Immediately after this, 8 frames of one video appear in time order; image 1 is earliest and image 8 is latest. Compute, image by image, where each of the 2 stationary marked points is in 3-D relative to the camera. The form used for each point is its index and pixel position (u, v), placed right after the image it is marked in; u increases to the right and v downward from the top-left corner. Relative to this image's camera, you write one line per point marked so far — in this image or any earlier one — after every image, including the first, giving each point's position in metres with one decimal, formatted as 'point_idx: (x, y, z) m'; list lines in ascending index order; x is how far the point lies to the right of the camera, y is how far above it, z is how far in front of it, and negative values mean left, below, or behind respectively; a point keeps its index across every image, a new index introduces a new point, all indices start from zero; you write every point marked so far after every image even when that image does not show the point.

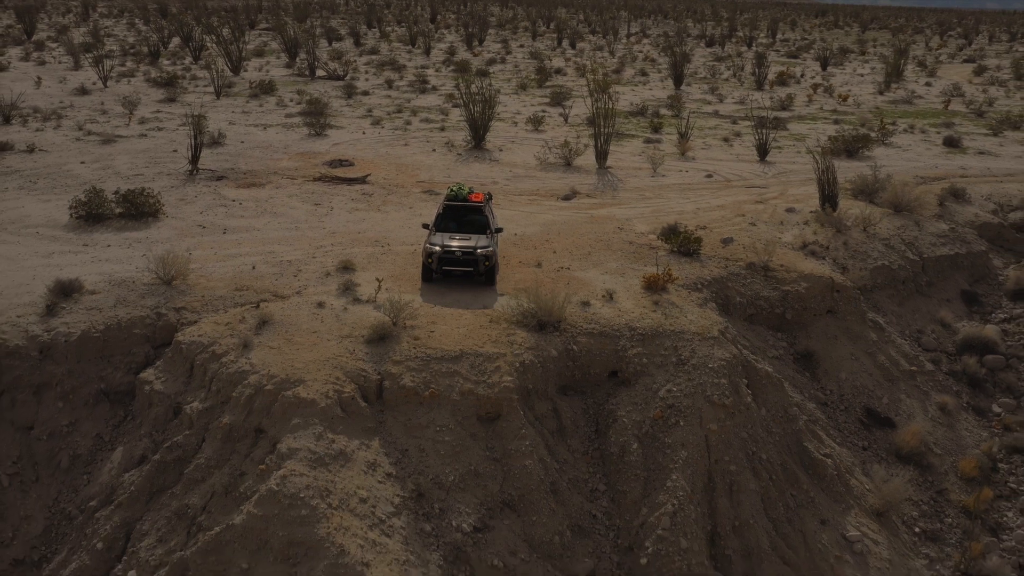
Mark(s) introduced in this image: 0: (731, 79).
0: (+3.5, +3.3, +18.5) m
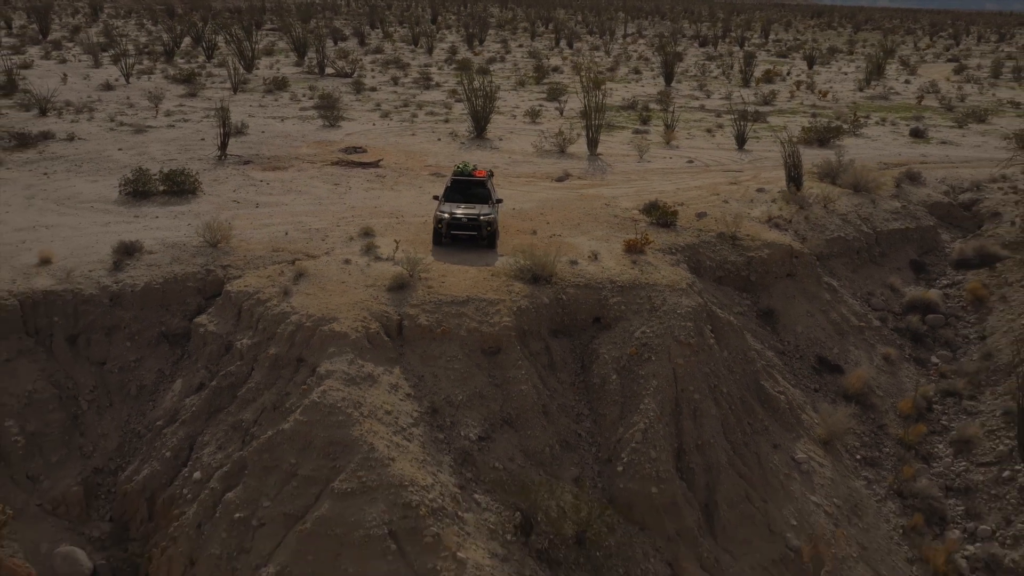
0: (+3.5, +3.5, +19.4) m
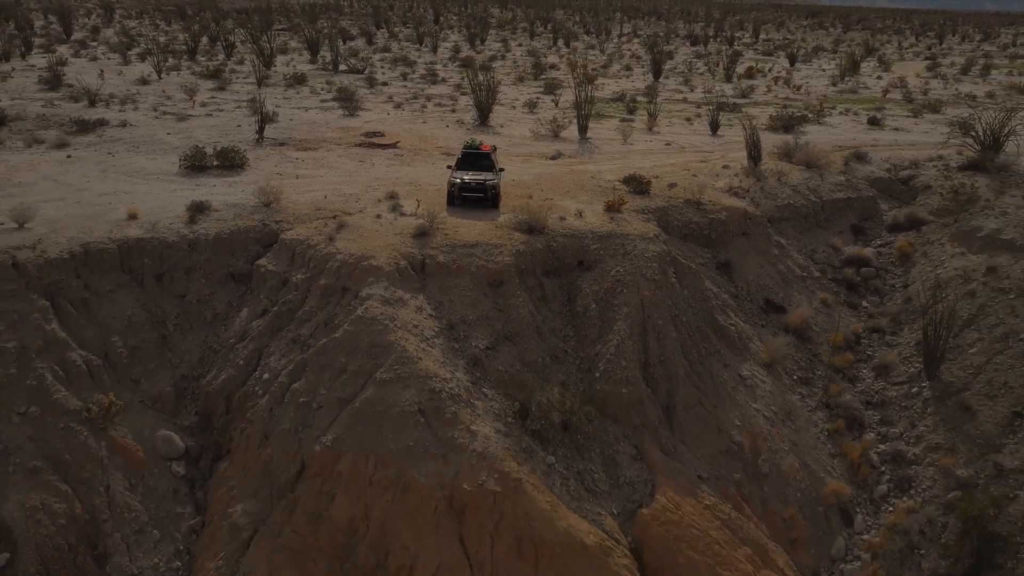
0: (+3.5, +3.9, +20.9) m
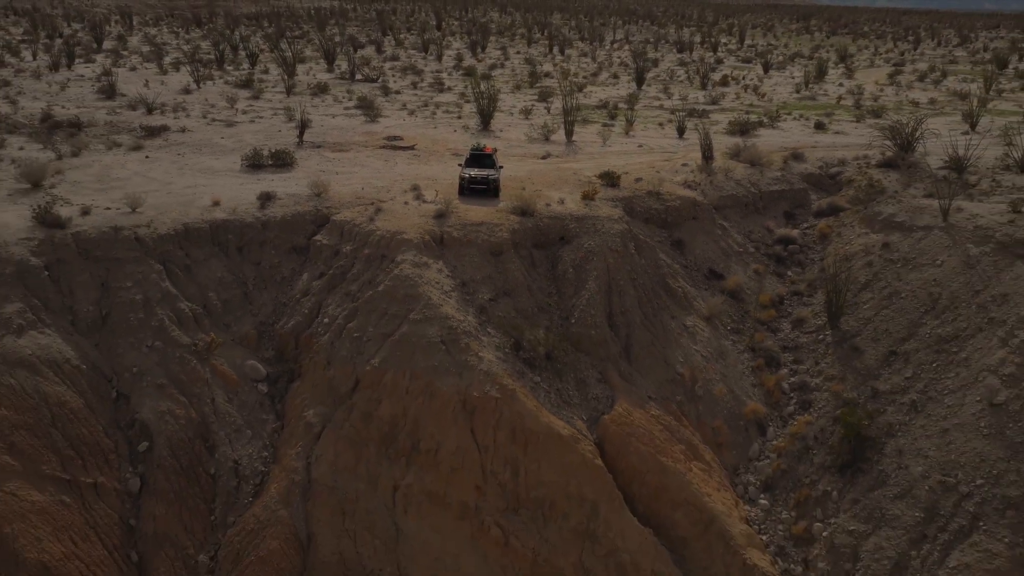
0: (+3.5, +4.2, +23.2) m
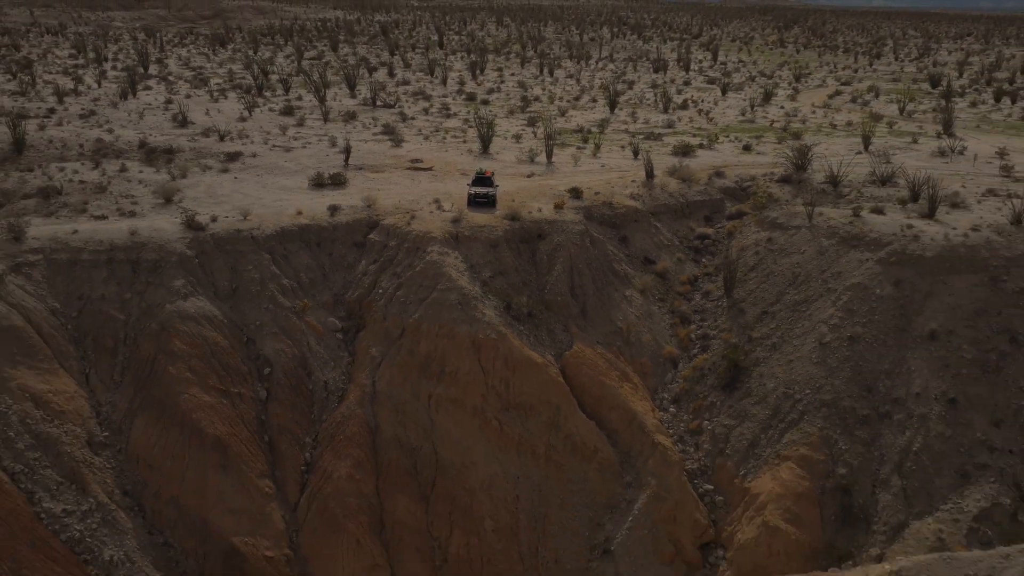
0: (+3.3, +4.4, +27.8) m
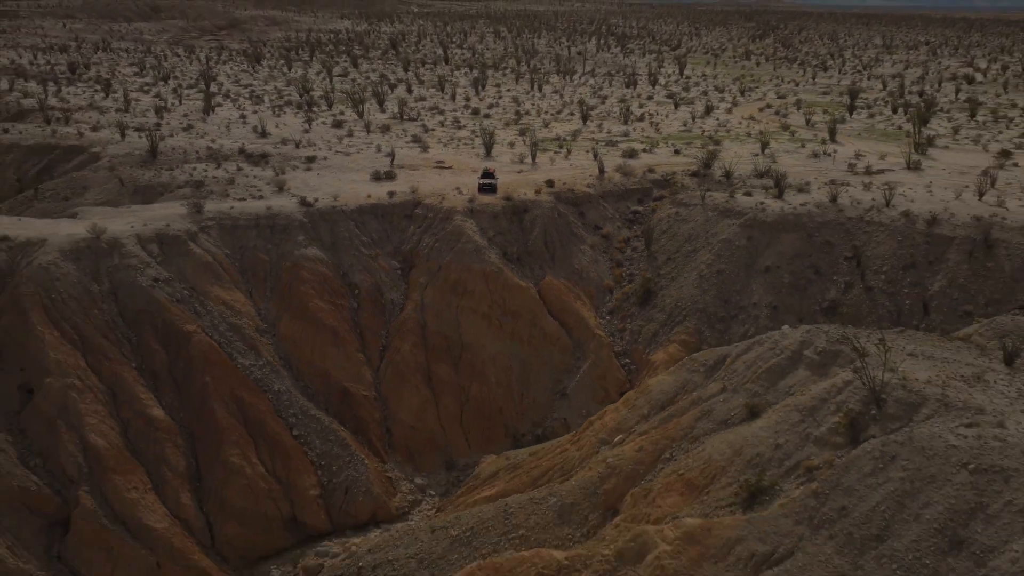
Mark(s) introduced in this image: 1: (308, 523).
0: (+3.2, +5.3, +35.8) m
1: (-3.1, -3.5, +17.3) m
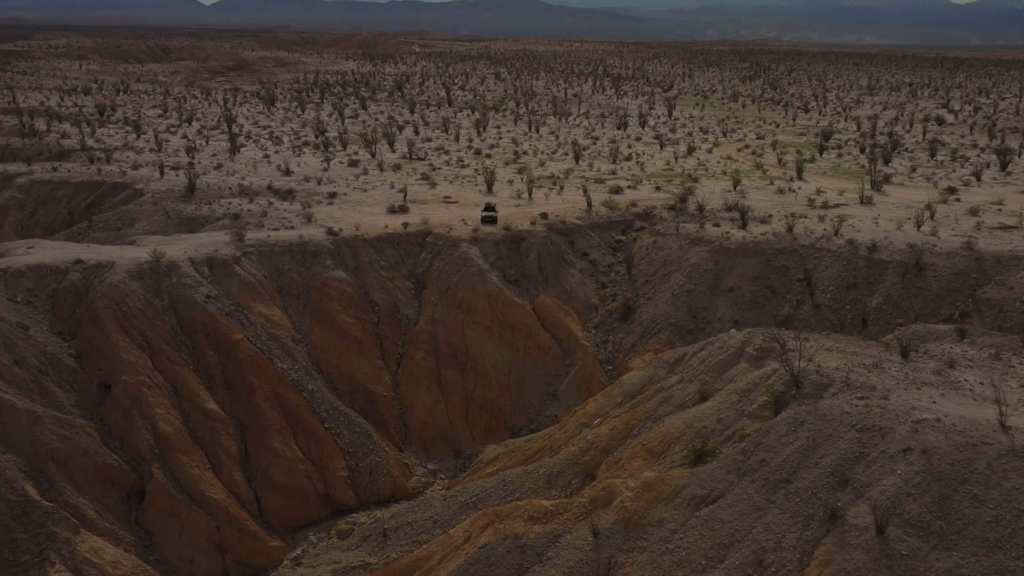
0: (+3.2, +4.5, +39.3) m
1: (-3.1, -3.8, +20.6) m
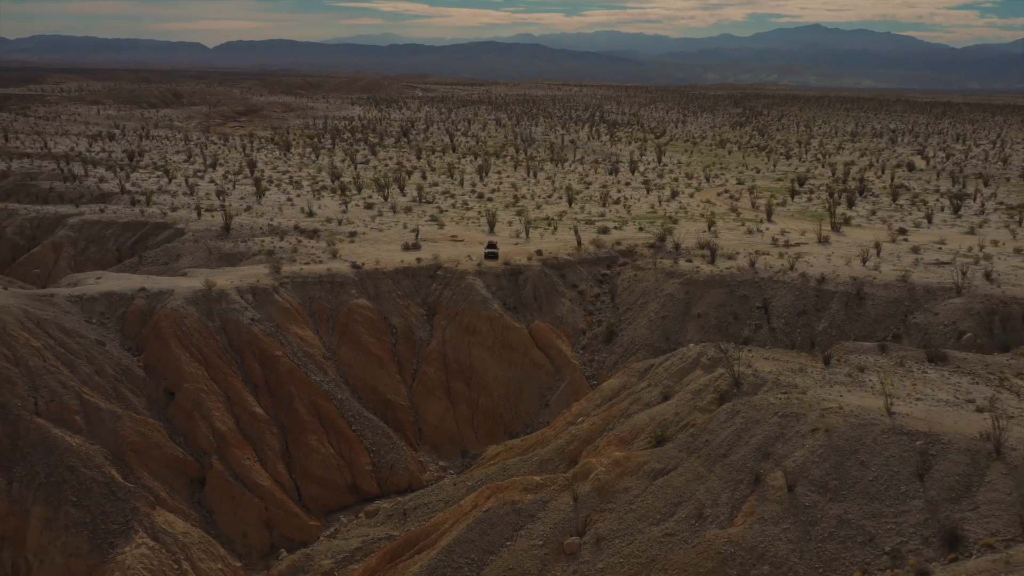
0: (+3.2, +3.3, +43.4) m
1: (-3.1, -4.2, +24.4) m
